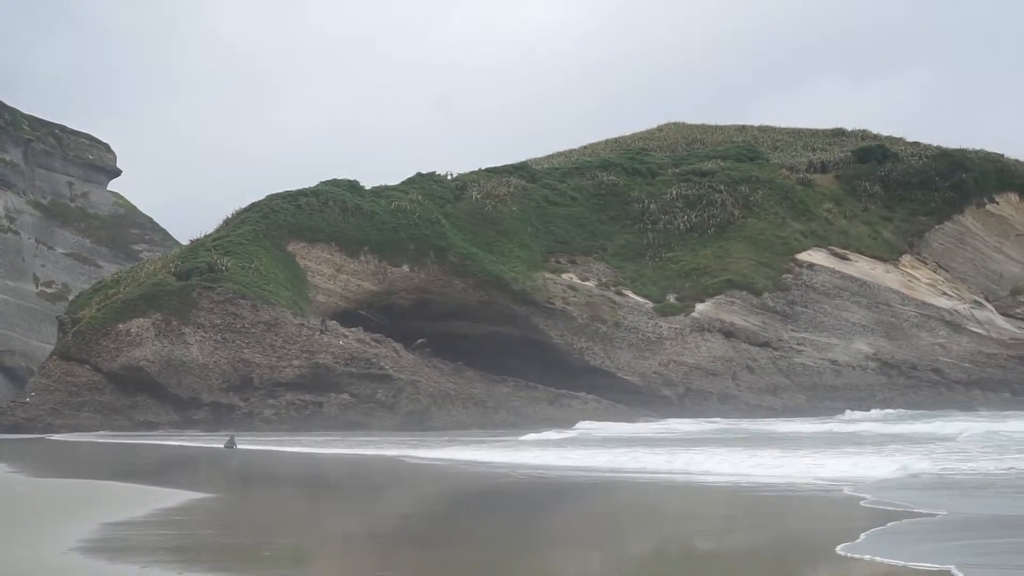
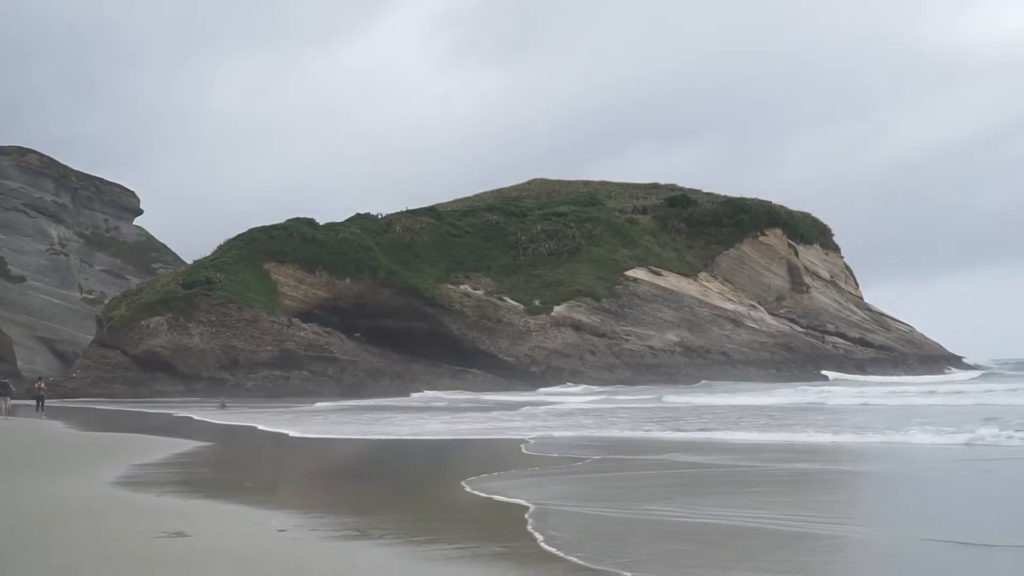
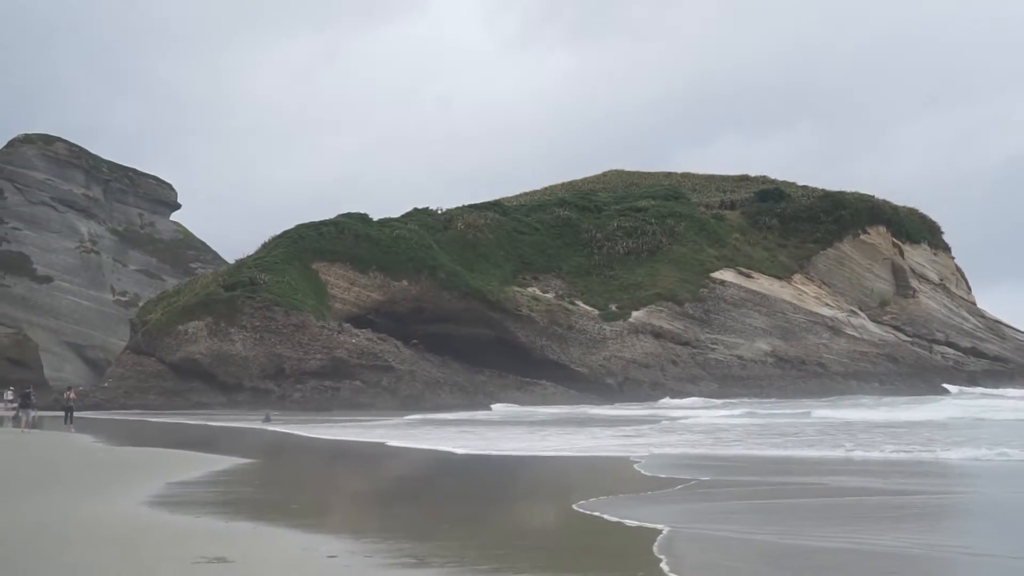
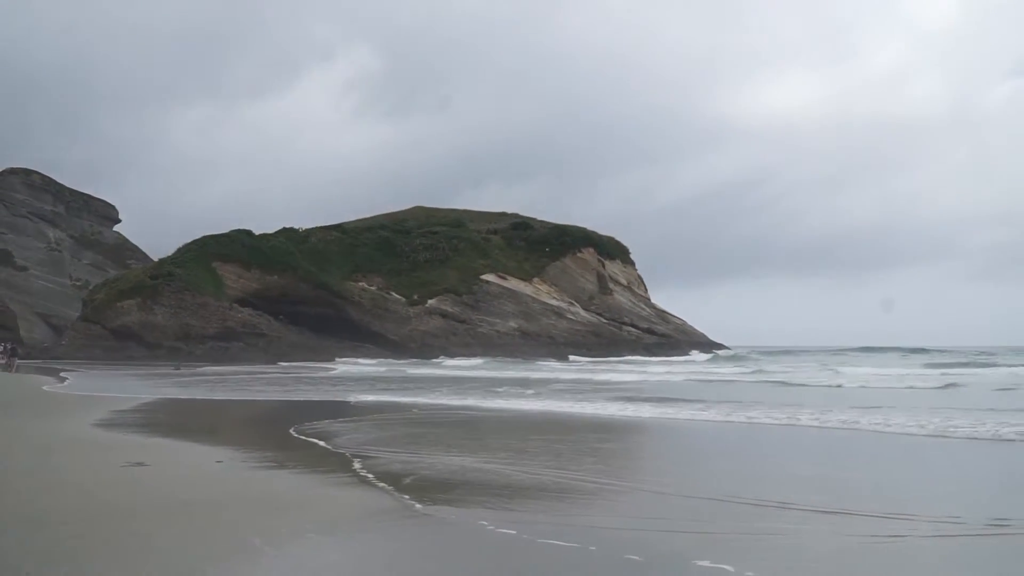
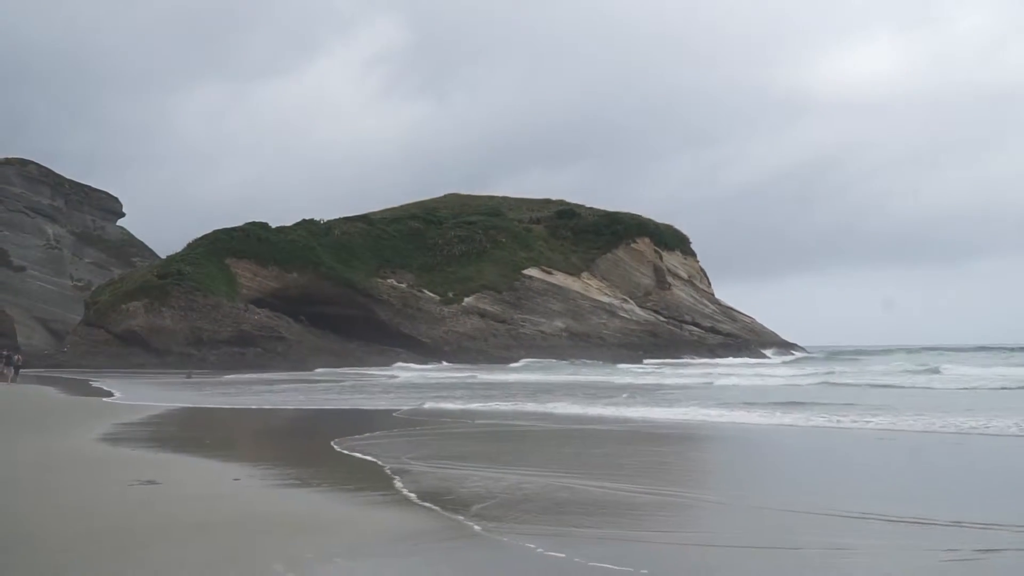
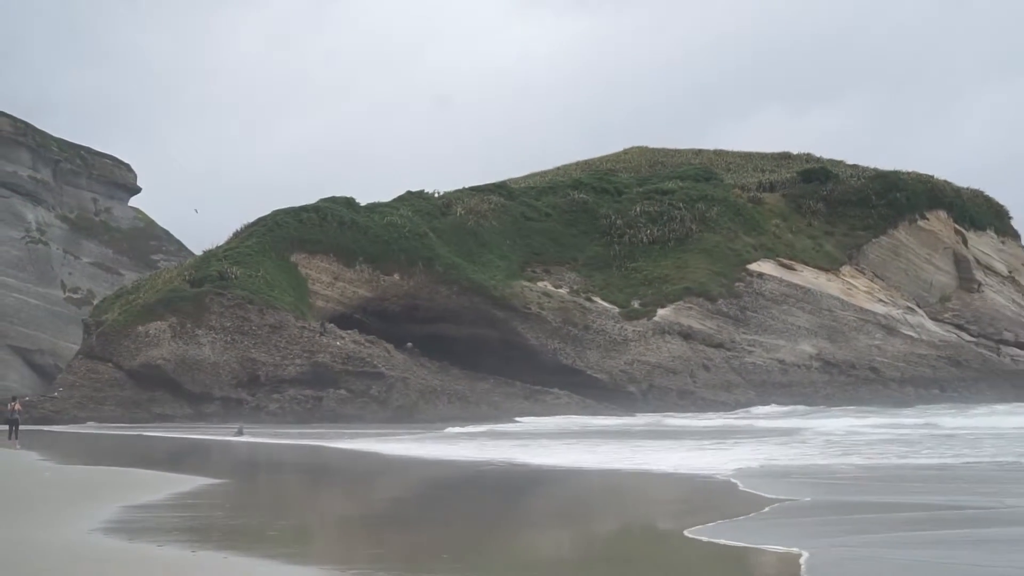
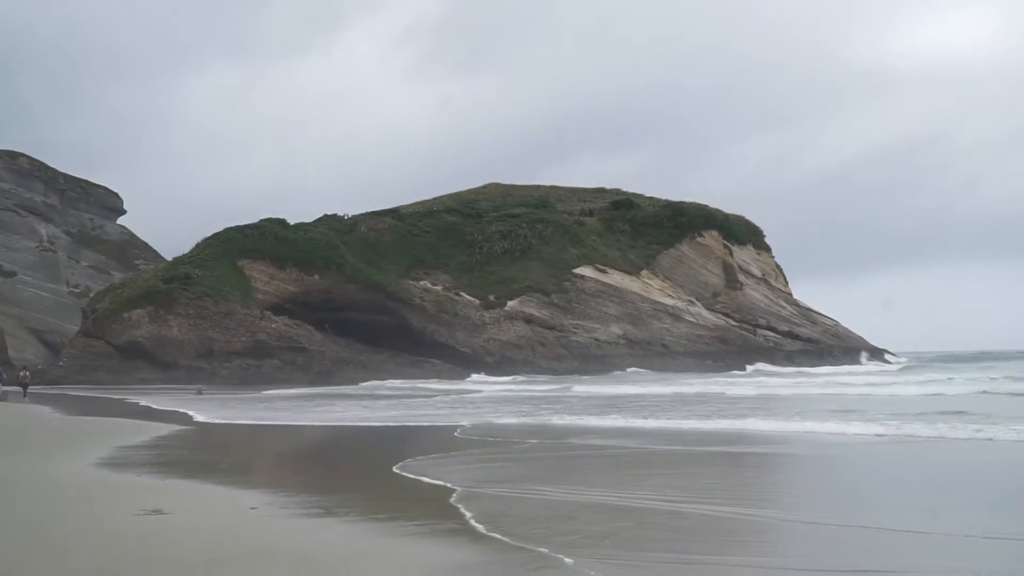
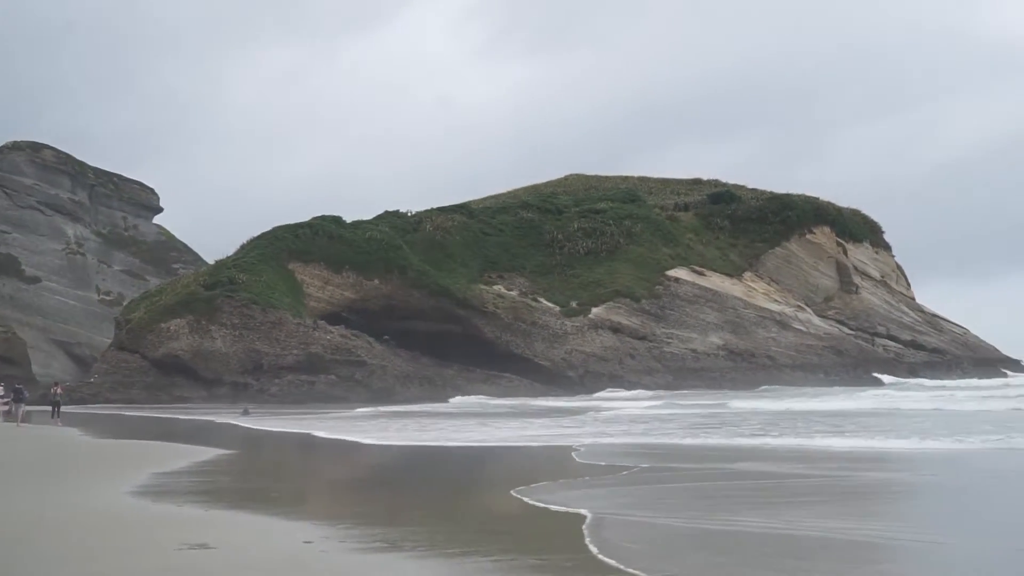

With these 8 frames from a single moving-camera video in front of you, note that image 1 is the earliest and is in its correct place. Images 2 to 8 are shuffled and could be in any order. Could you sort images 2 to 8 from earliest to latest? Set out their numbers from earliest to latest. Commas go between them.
6, 3, 8, 2, 7, 5, 4
